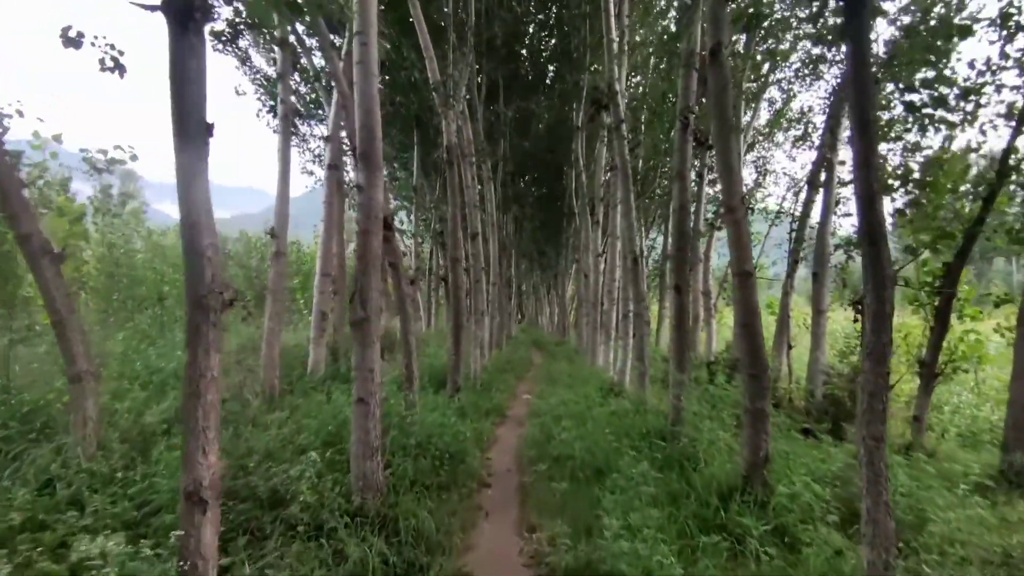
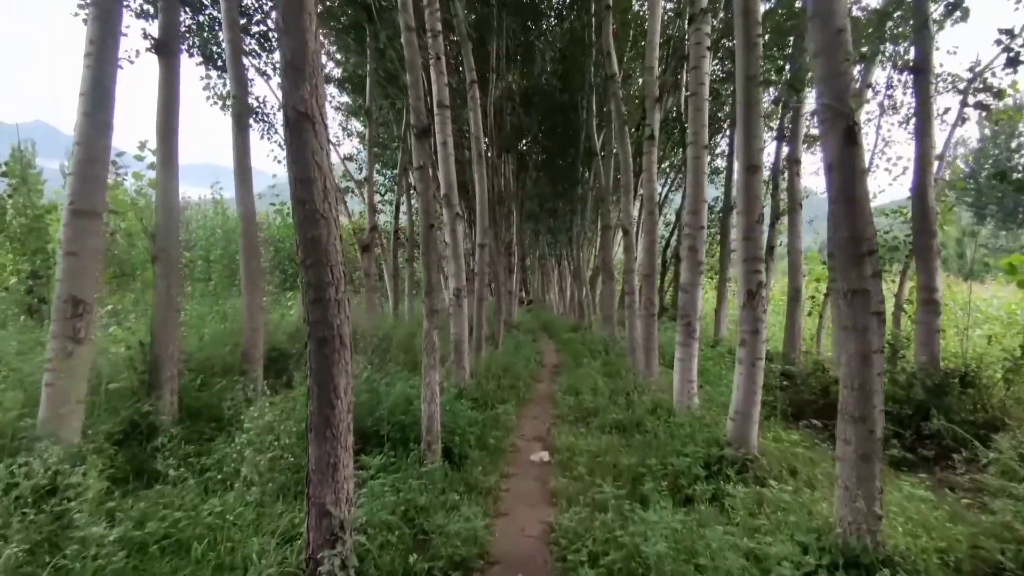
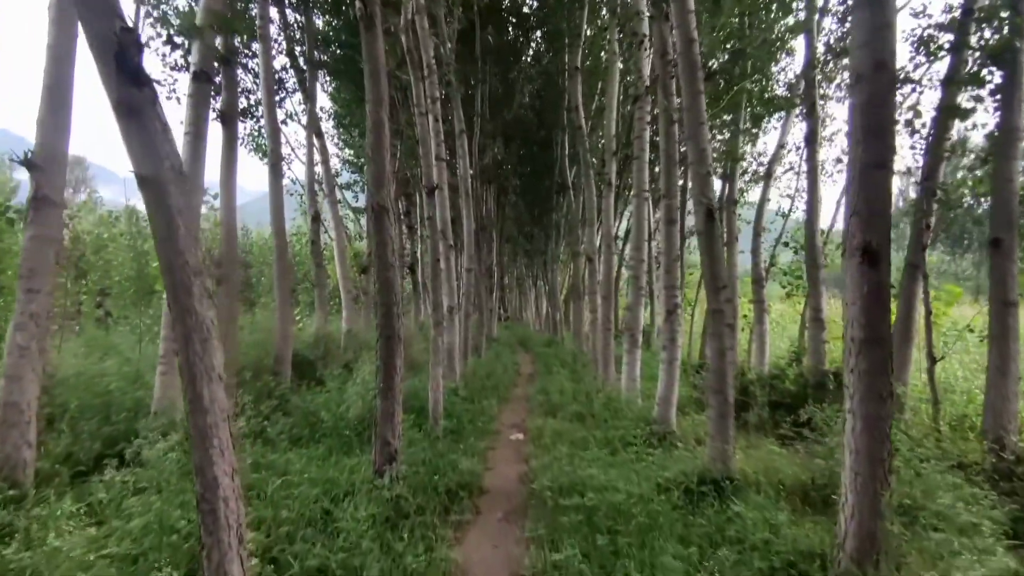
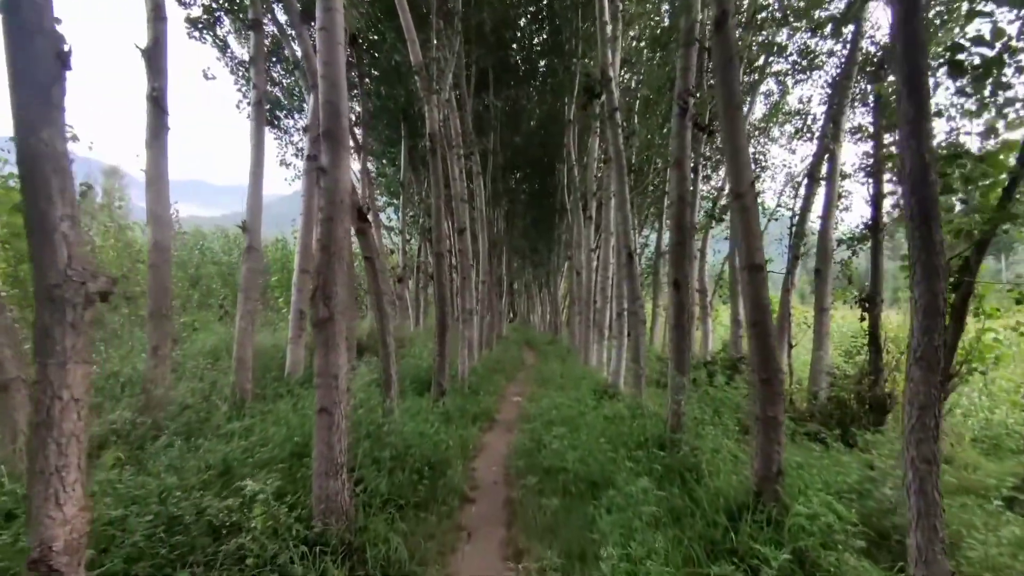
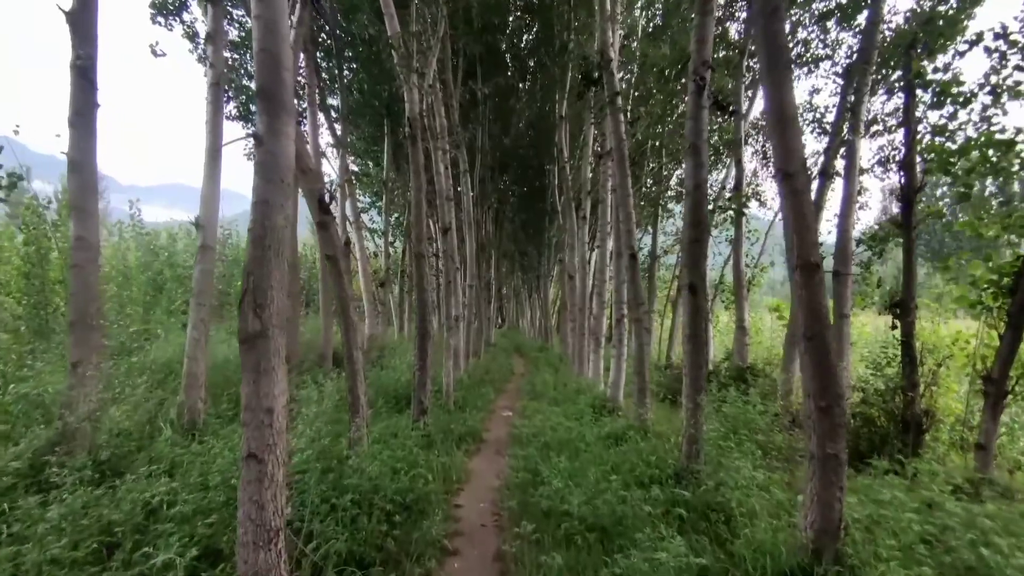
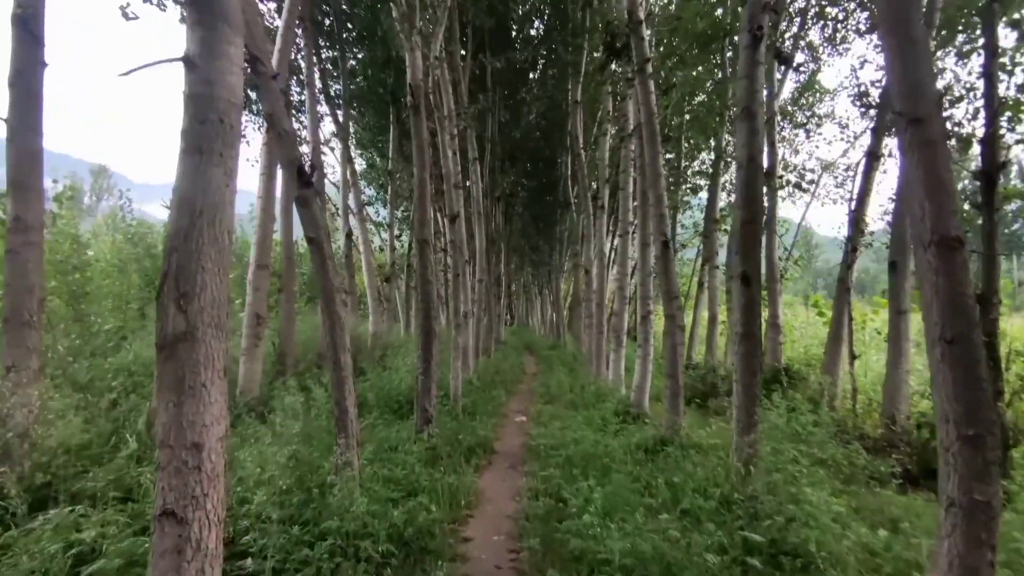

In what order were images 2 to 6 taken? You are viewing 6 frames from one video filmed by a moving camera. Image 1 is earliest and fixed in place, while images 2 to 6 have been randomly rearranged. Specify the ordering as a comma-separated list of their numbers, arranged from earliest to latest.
4, 5, 6, 3, 2
